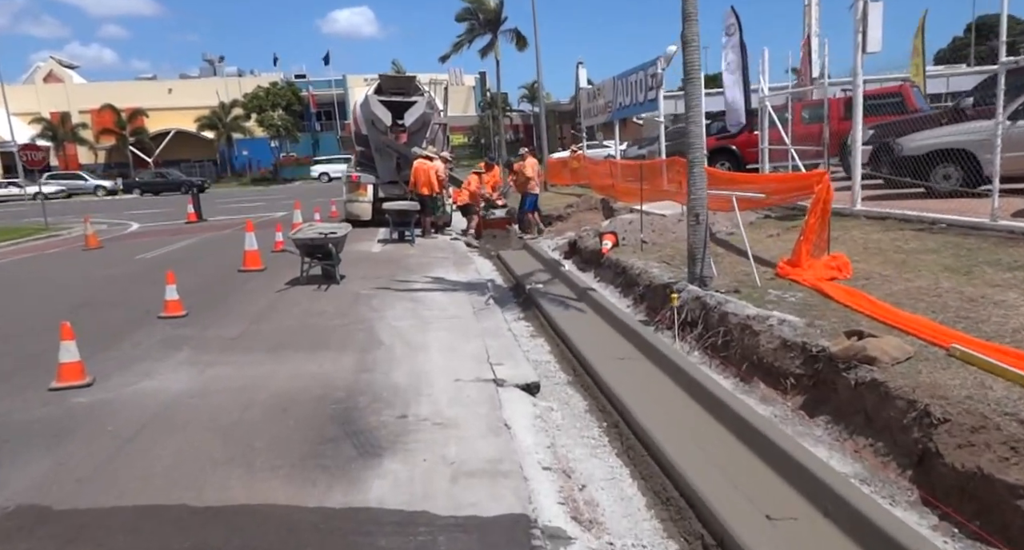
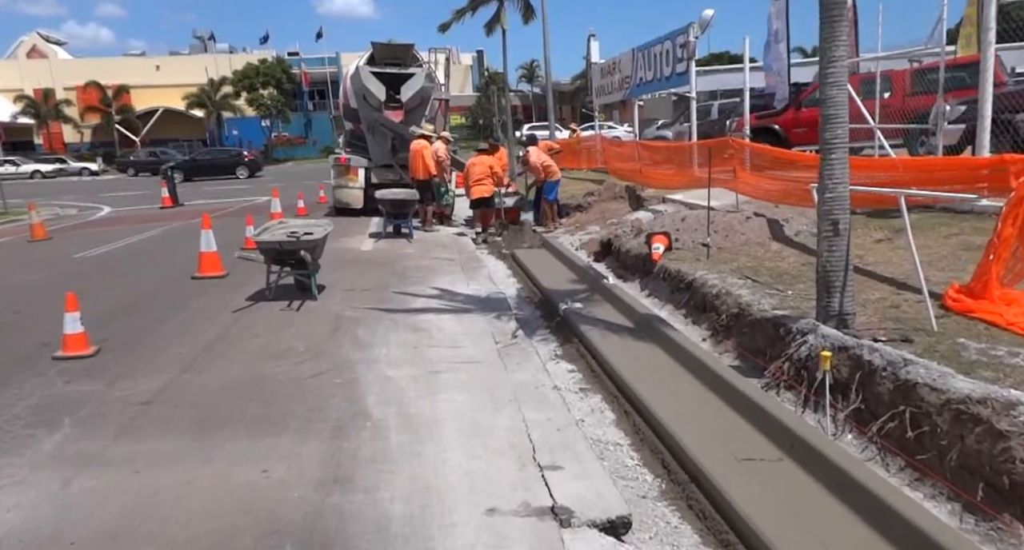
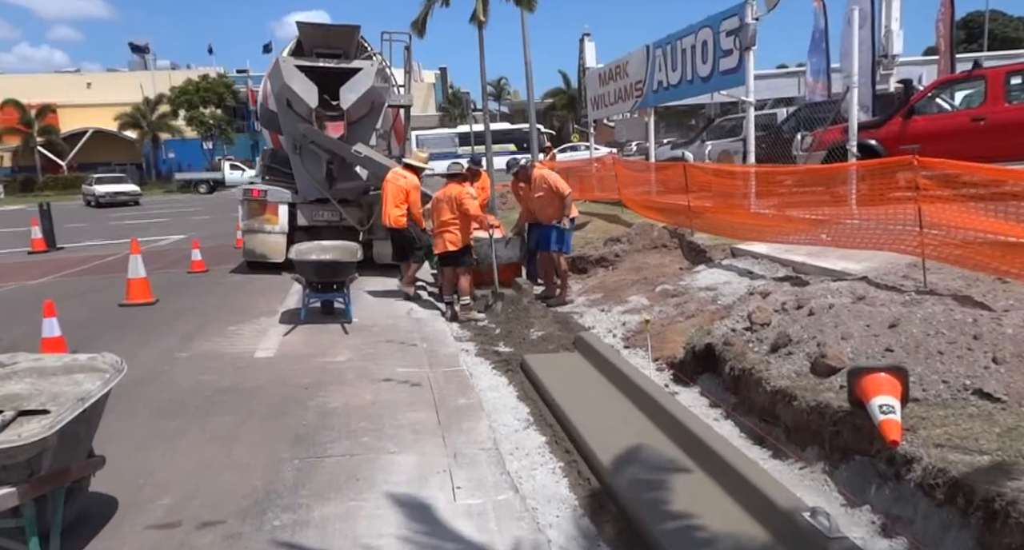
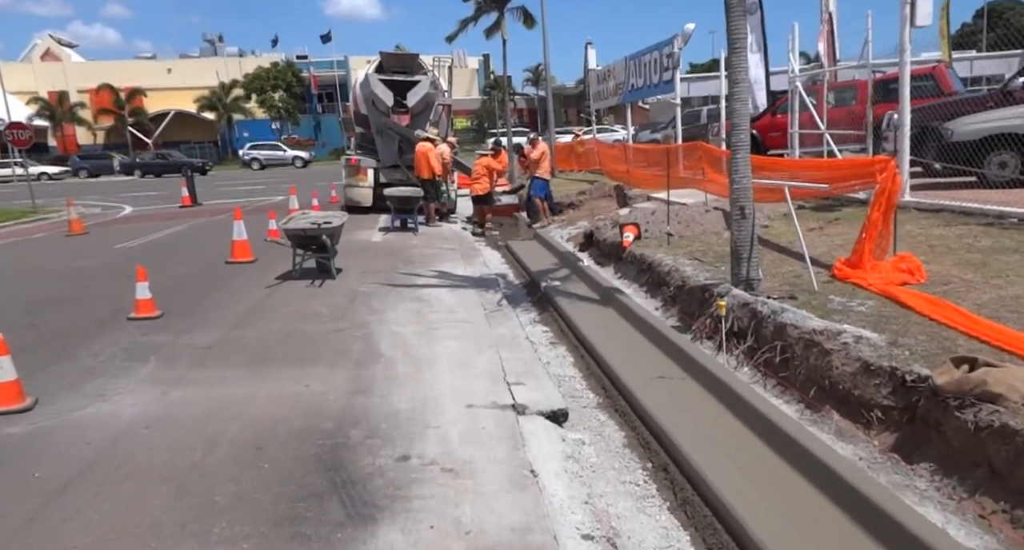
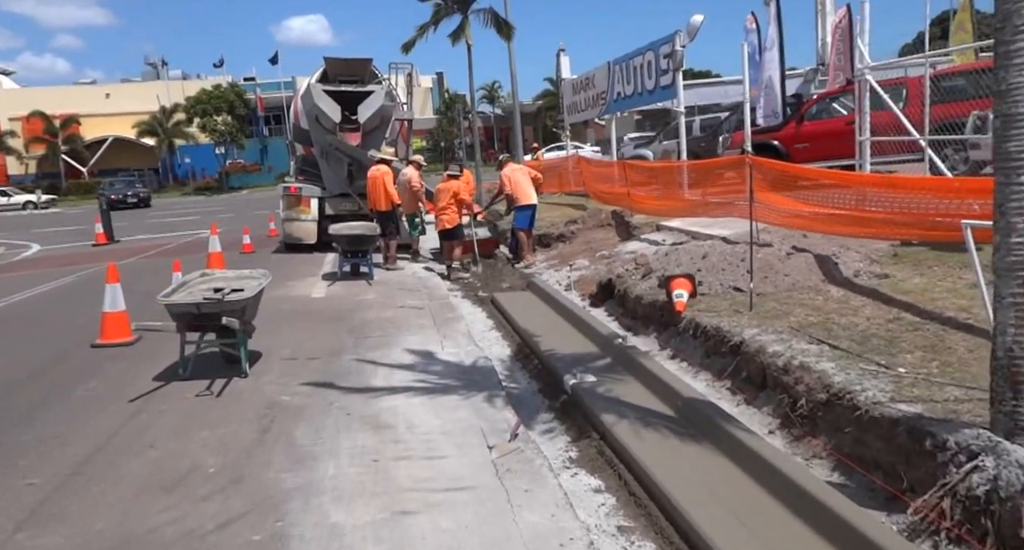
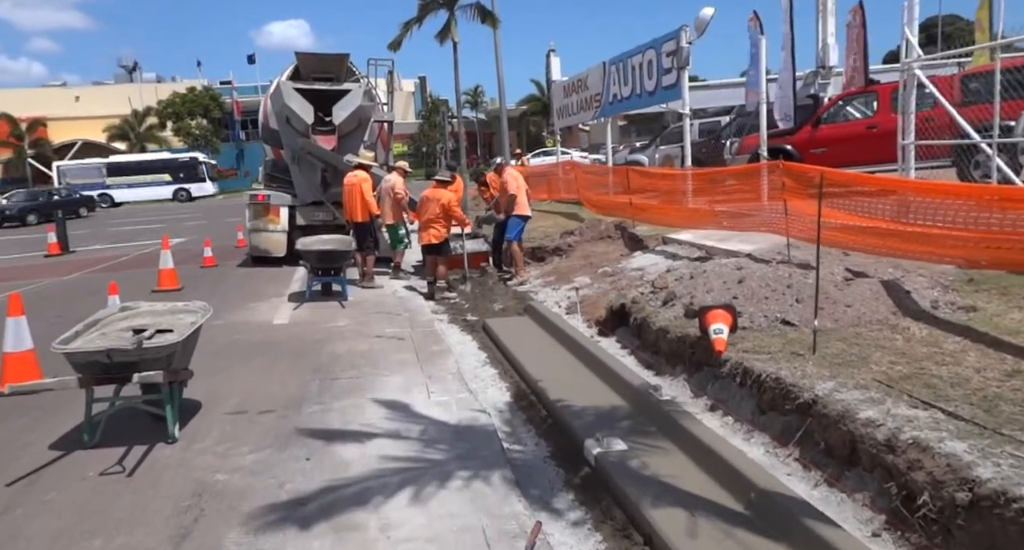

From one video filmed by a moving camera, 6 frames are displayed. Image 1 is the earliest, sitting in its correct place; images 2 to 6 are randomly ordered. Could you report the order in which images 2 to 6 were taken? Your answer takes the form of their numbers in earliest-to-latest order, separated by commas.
4, 2, 5, 6, 3
